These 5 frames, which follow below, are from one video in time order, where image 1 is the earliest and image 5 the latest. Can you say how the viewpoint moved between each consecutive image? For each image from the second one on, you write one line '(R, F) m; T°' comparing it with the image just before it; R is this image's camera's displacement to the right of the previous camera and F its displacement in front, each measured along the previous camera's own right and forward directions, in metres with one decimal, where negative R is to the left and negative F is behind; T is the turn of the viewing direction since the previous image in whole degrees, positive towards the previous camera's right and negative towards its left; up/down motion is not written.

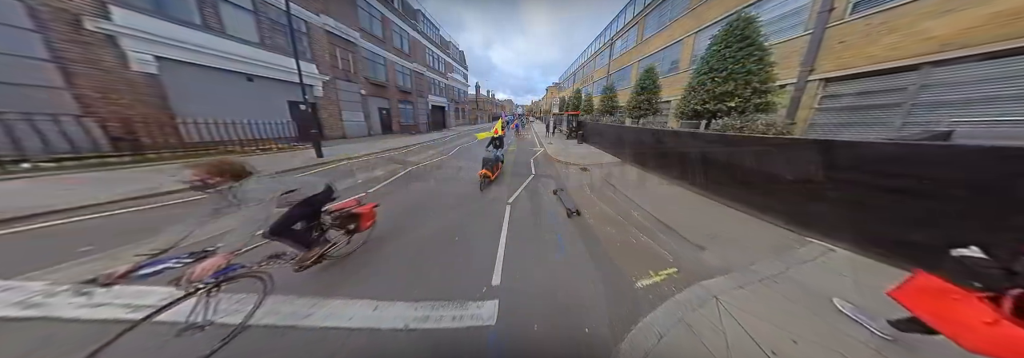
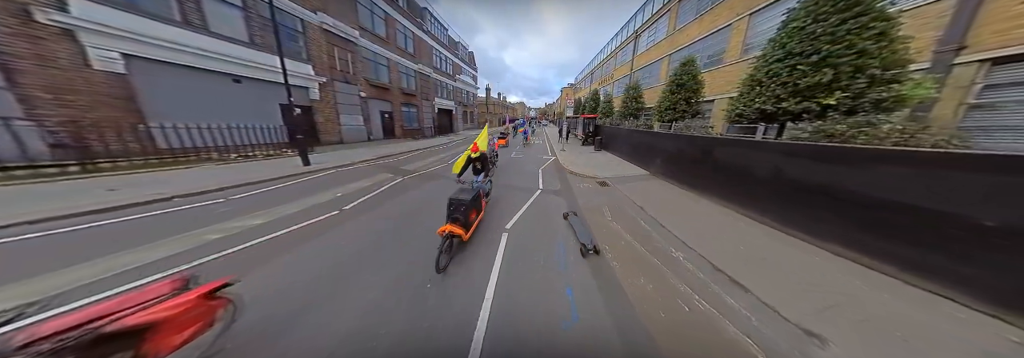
(+0.3, +1.4) m; -4°
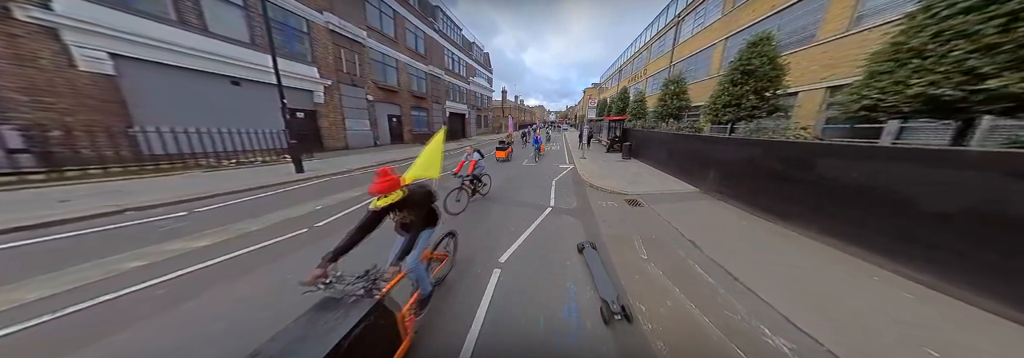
(+0.5, +1.5) m; -6°
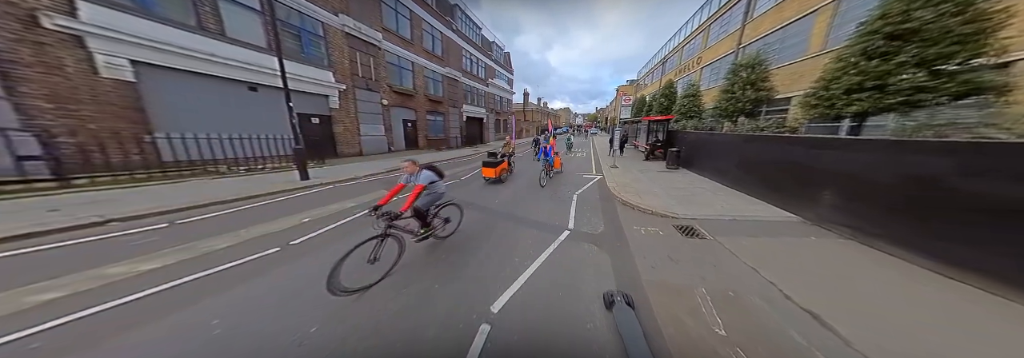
(+0.5, +1.4) m; -8°
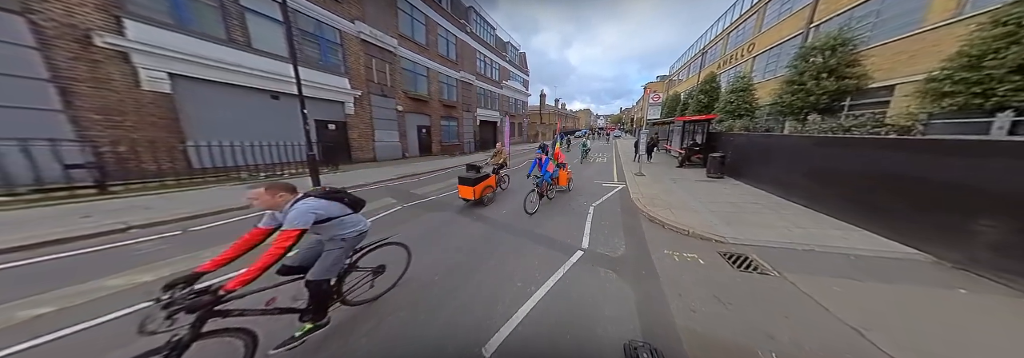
(+0.4, +0.7) m; -6°
